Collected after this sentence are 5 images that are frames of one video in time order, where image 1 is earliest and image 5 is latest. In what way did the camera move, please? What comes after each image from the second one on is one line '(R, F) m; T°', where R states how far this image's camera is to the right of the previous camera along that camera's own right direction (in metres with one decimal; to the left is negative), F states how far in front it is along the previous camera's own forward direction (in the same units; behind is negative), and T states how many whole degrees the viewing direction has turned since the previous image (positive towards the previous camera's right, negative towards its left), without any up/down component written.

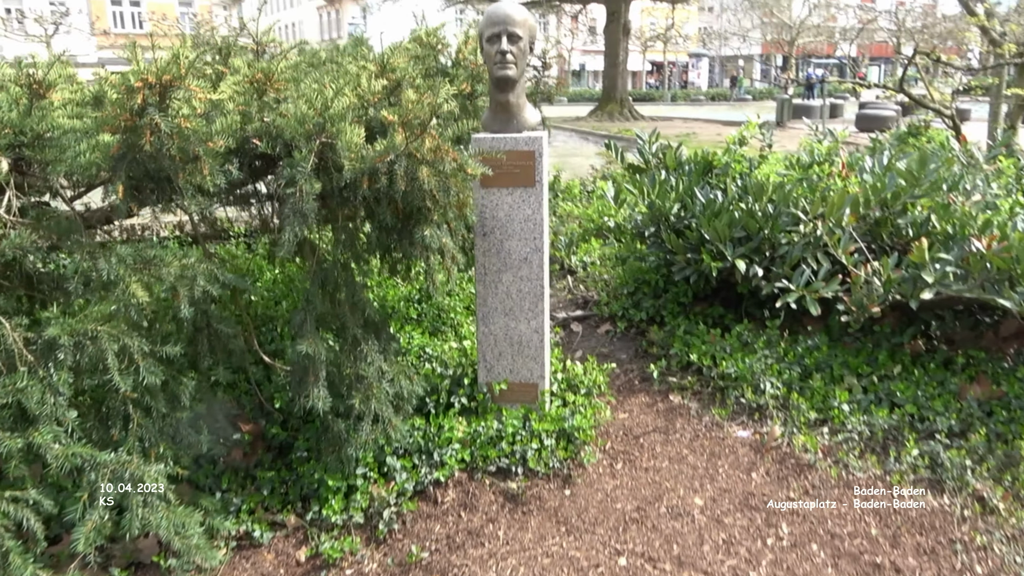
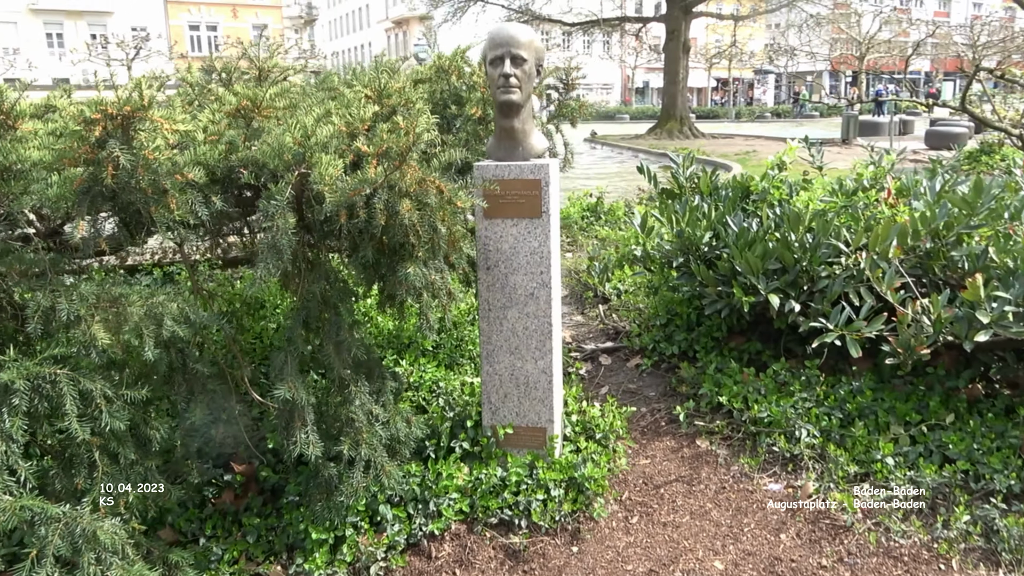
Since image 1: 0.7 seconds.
(+0.2, +0.2) m; -4°
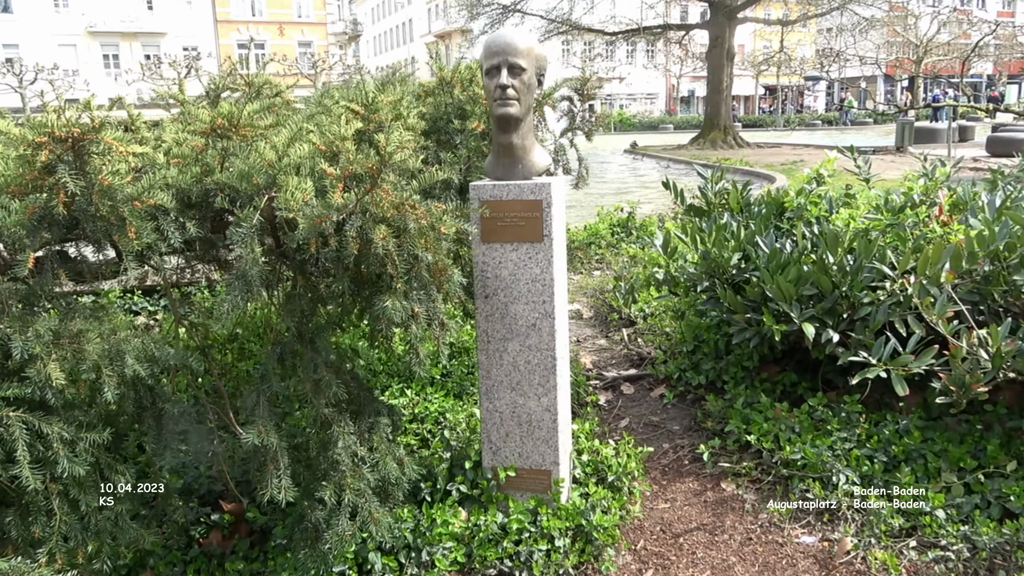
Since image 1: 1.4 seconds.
(+0.1, +0.3) m; -3°
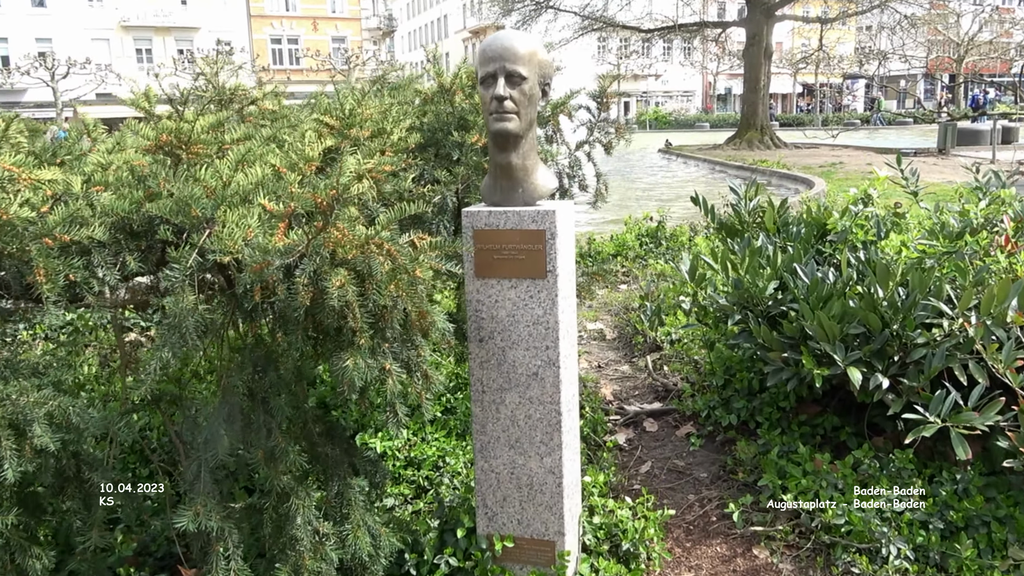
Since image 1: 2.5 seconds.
(+0.1, +0.4) m; -2°
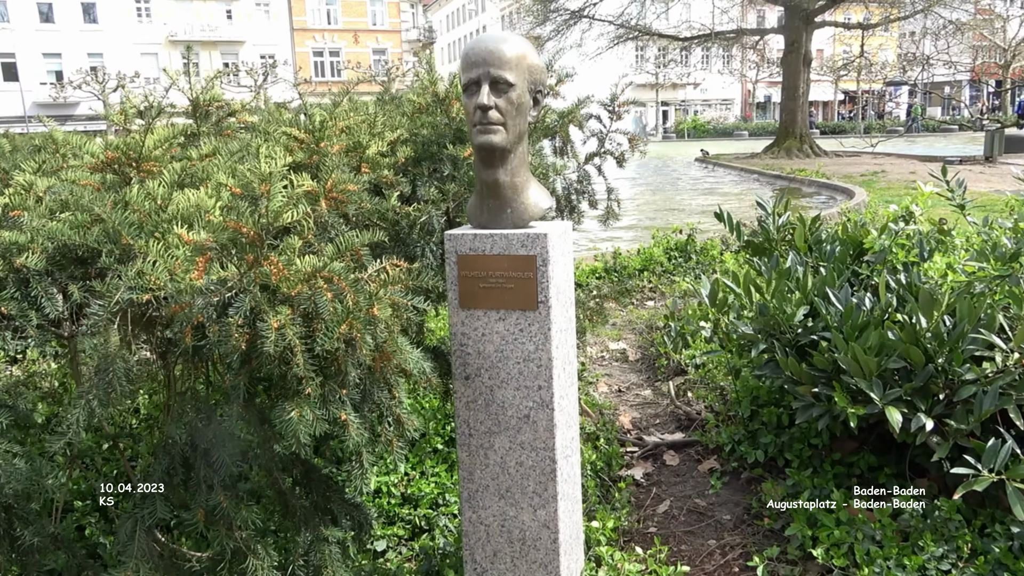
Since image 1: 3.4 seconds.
(+0.1, +0.3) m; -3°
